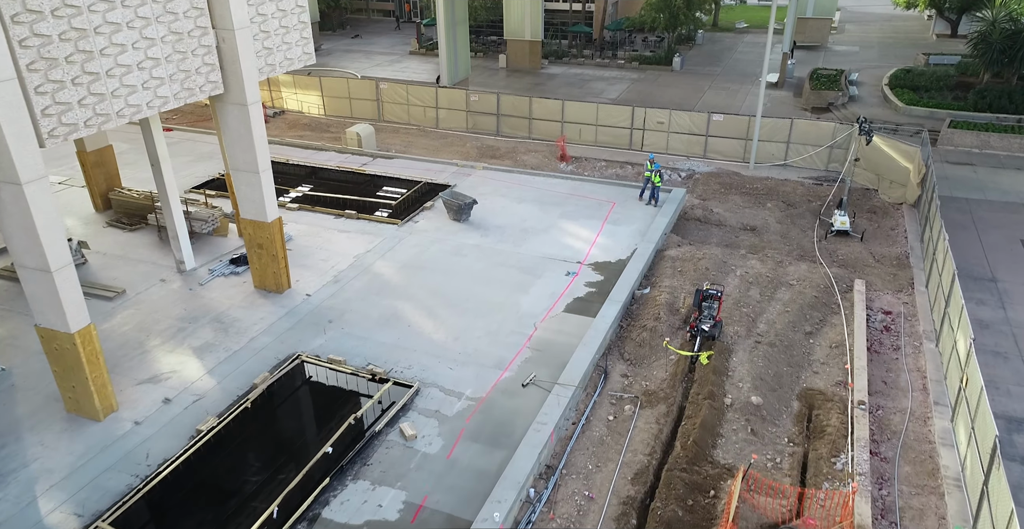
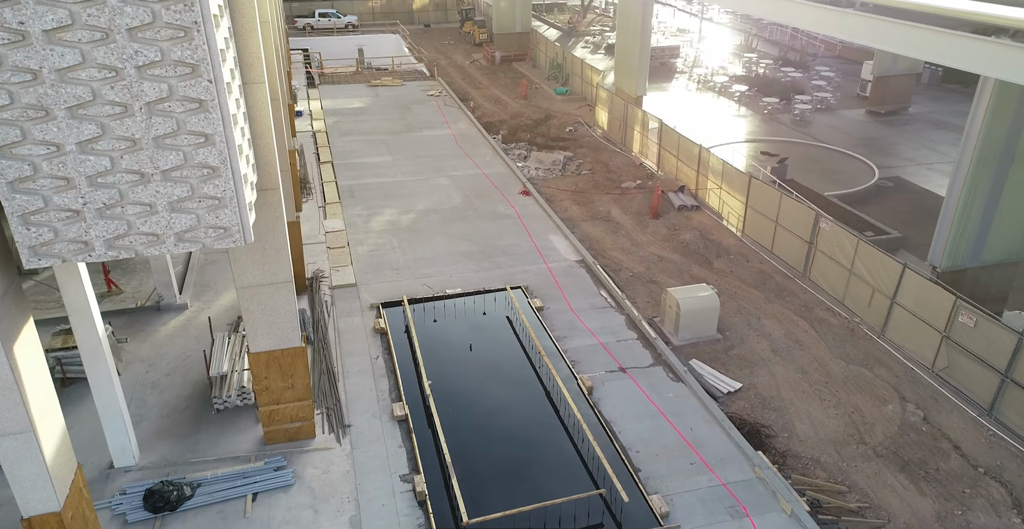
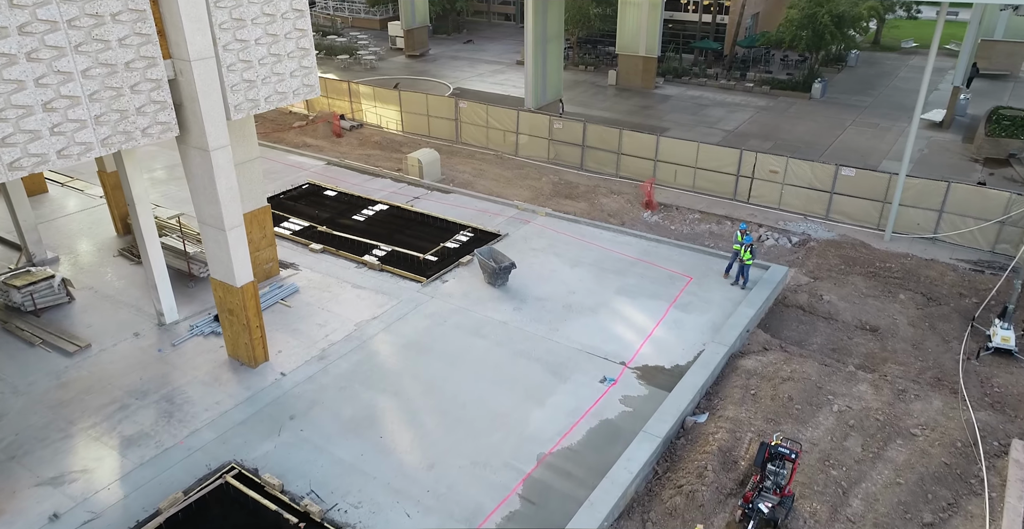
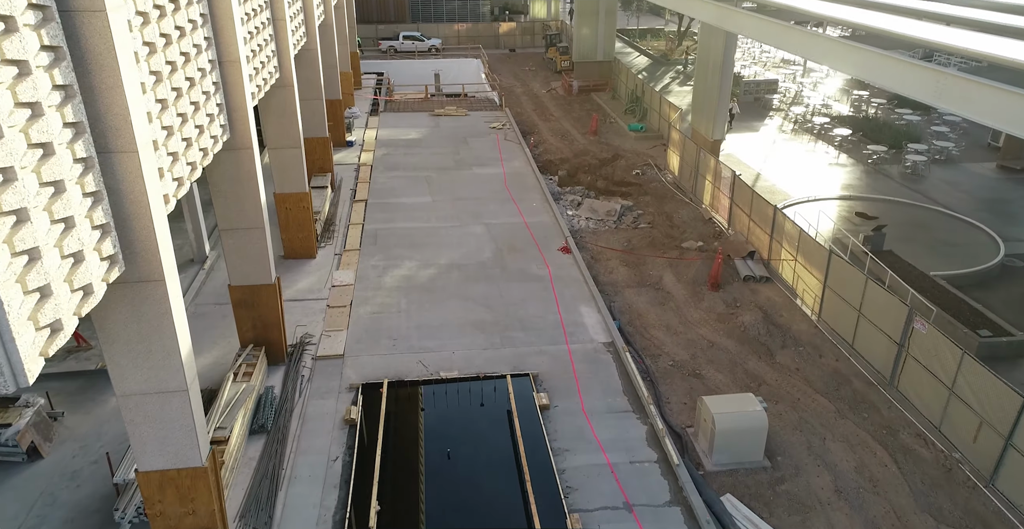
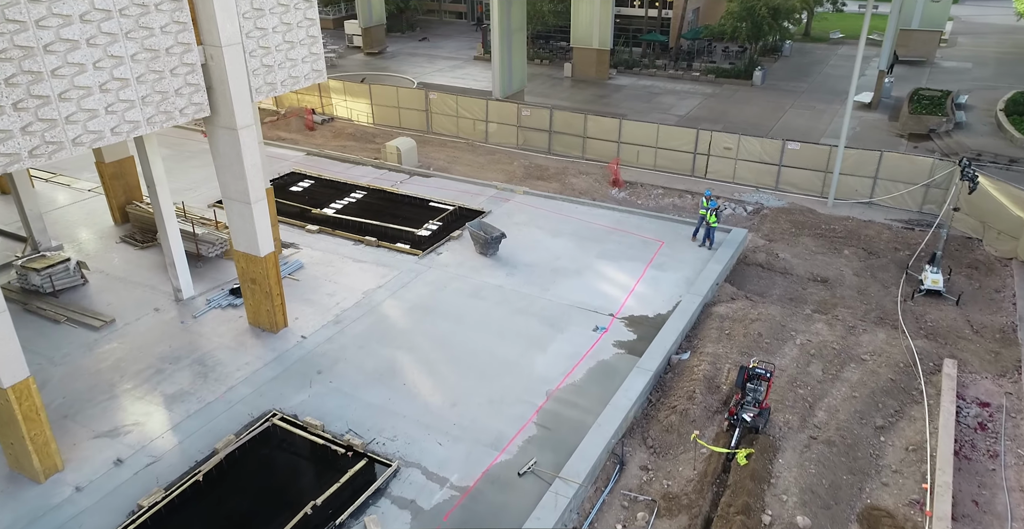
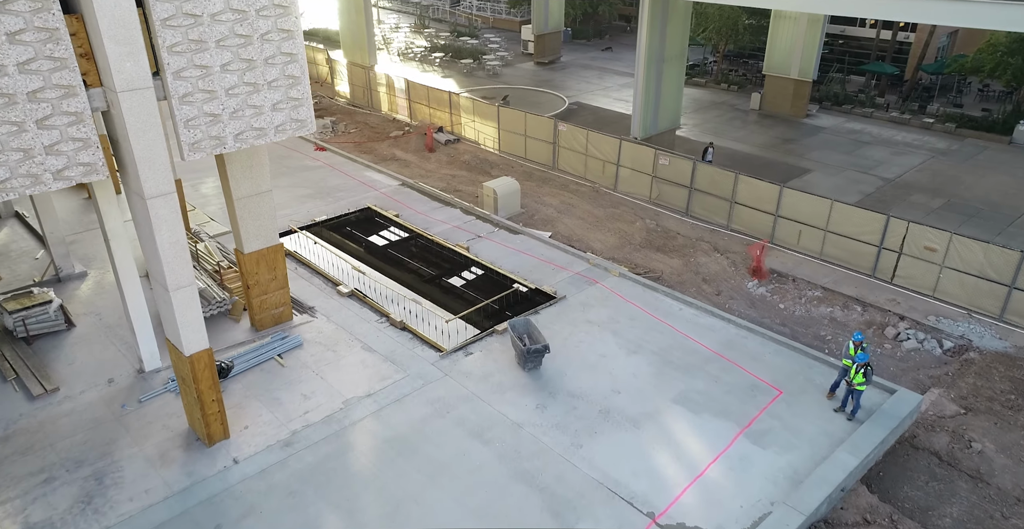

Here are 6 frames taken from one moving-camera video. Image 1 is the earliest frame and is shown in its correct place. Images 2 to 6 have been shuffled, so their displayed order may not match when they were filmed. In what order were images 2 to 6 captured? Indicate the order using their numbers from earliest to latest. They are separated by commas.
5, 3, 6, 2, 4
